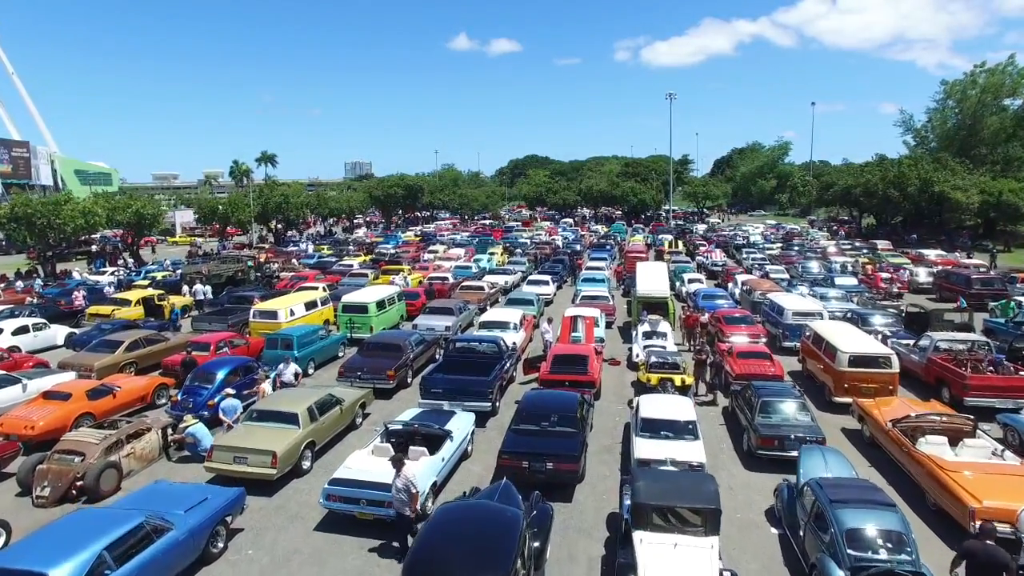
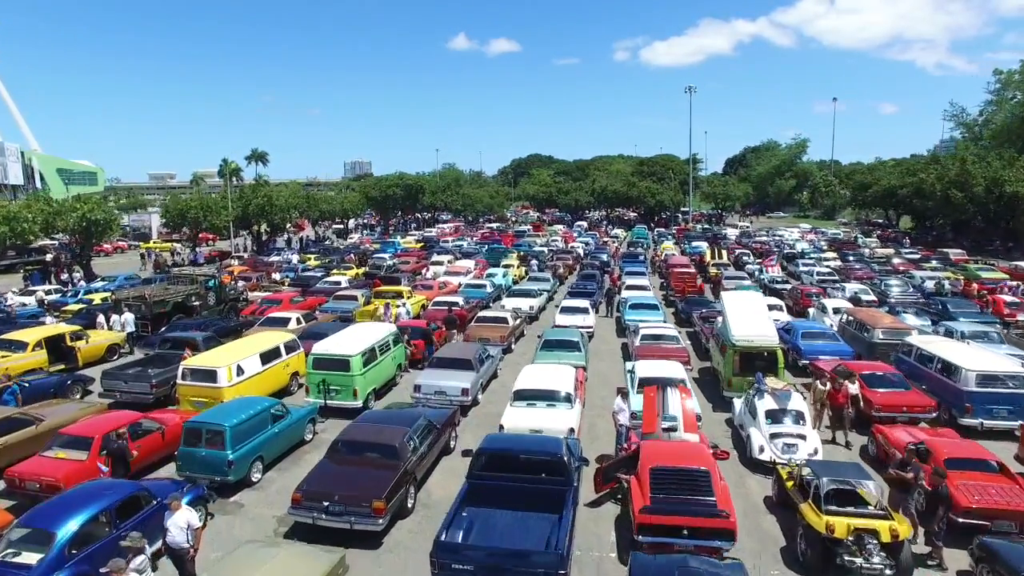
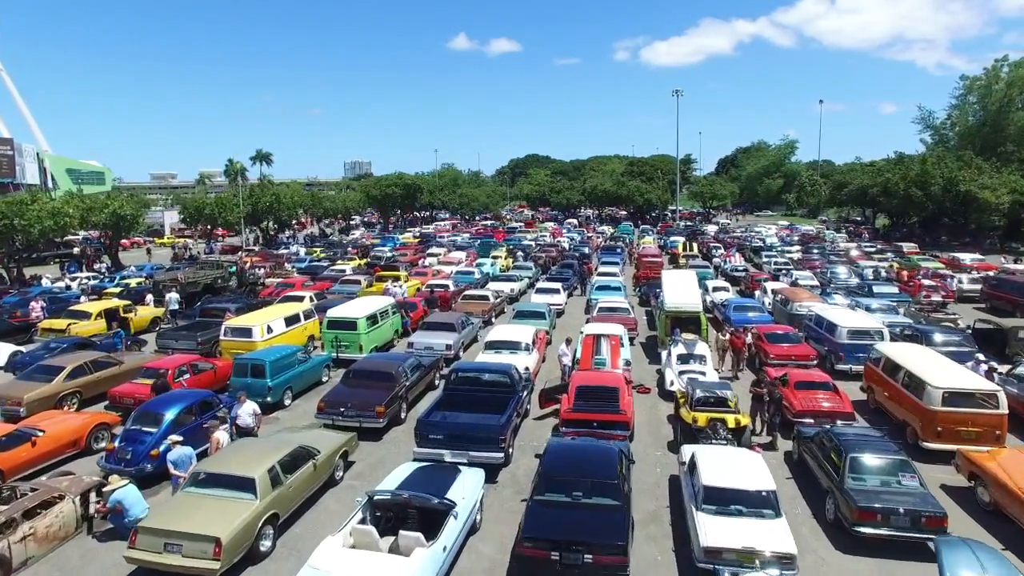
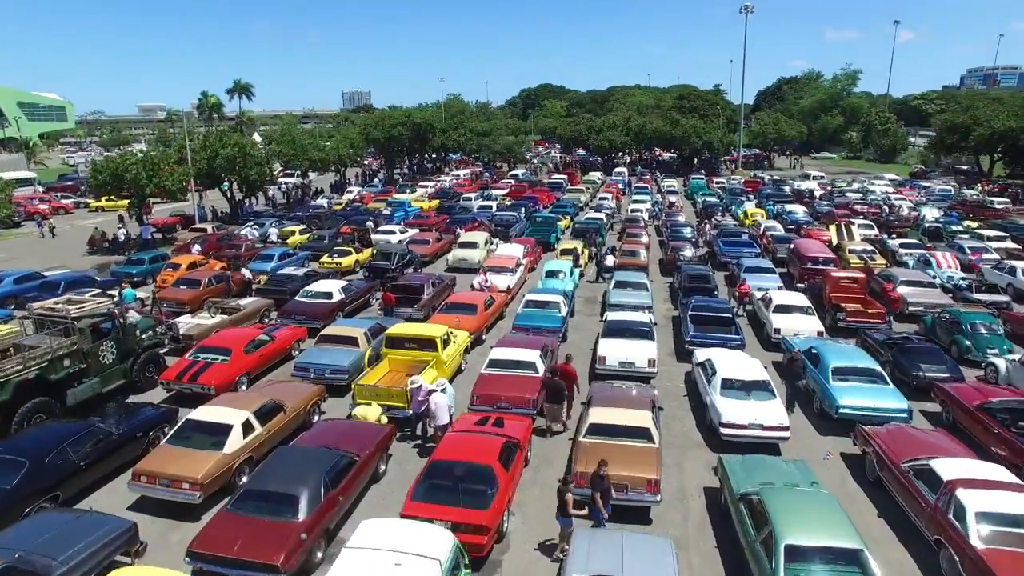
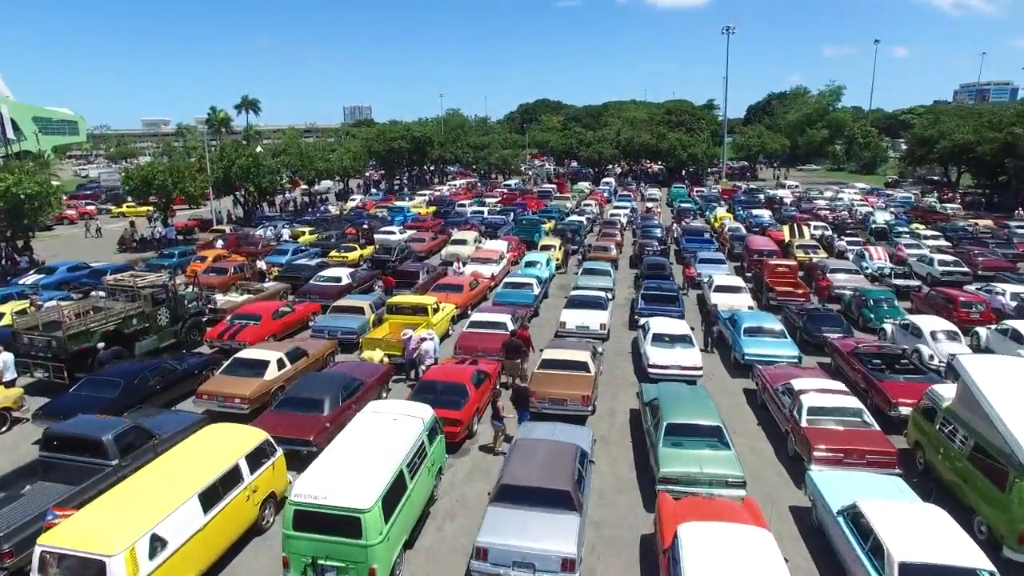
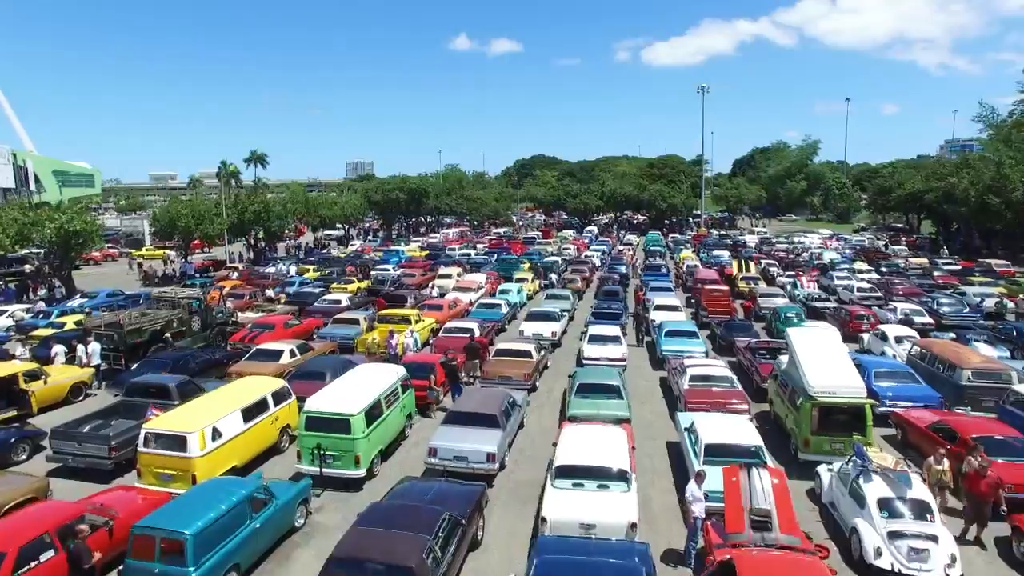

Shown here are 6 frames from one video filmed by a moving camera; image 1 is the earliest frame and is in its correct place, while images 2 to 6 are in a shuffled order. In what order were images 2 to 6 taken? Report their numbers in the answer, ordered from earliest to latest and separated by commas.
3, 2, 6, 5, 4
